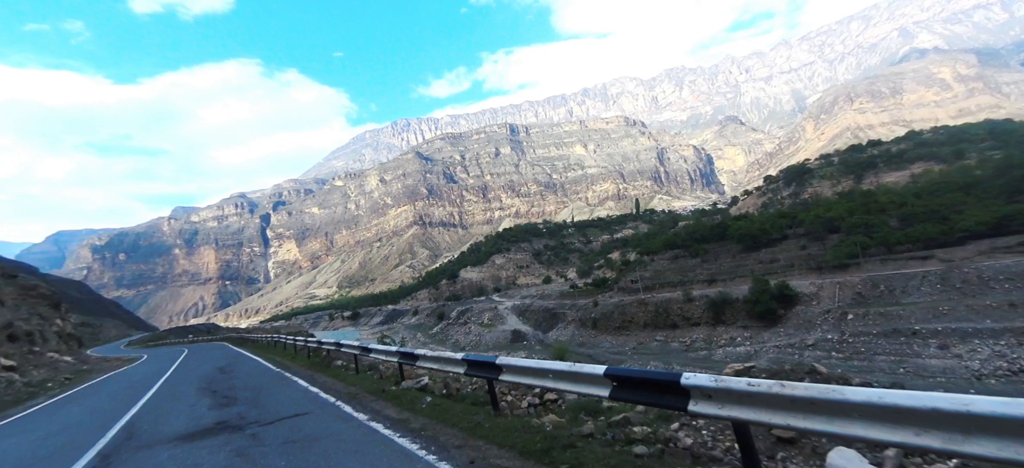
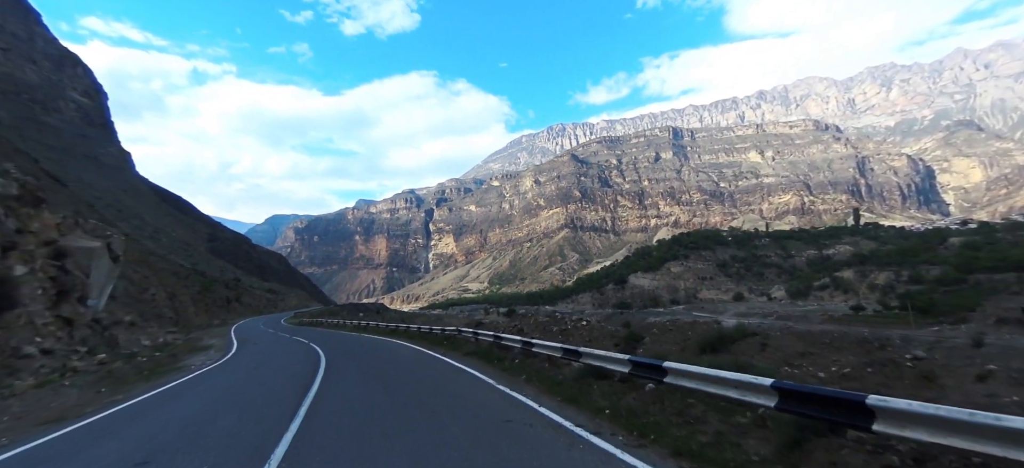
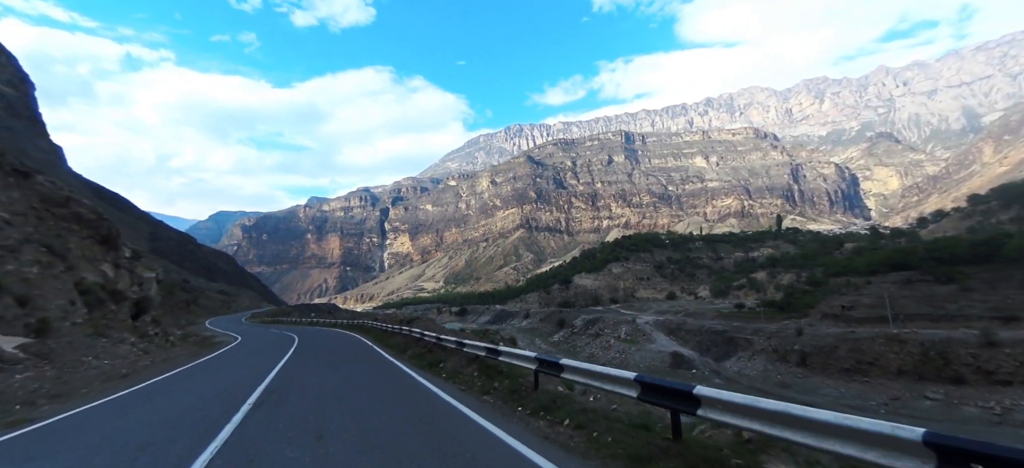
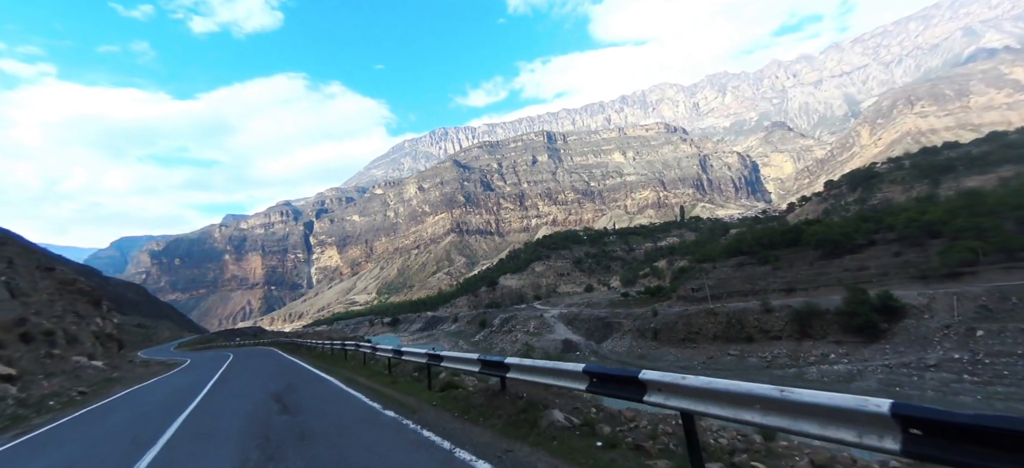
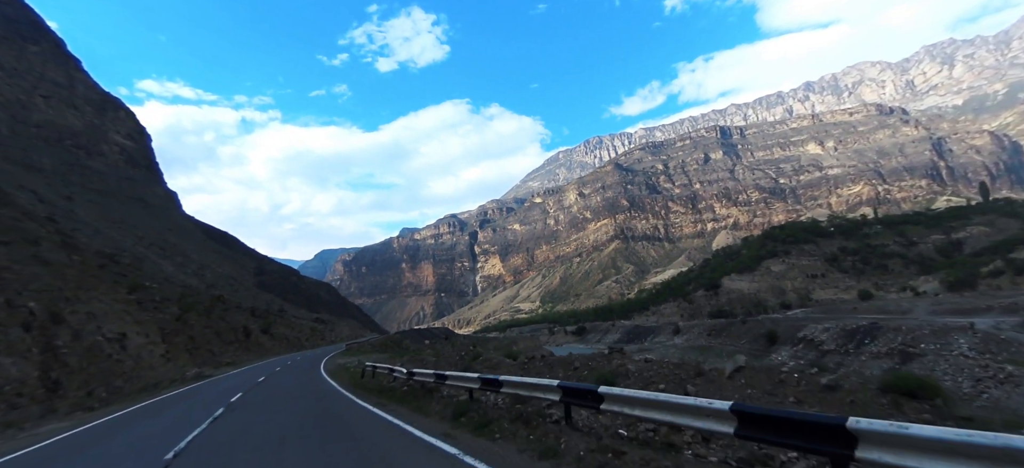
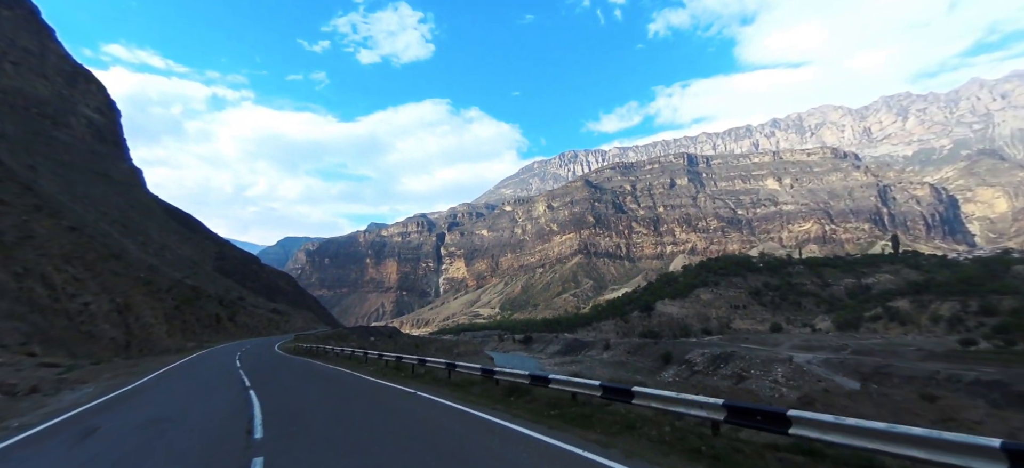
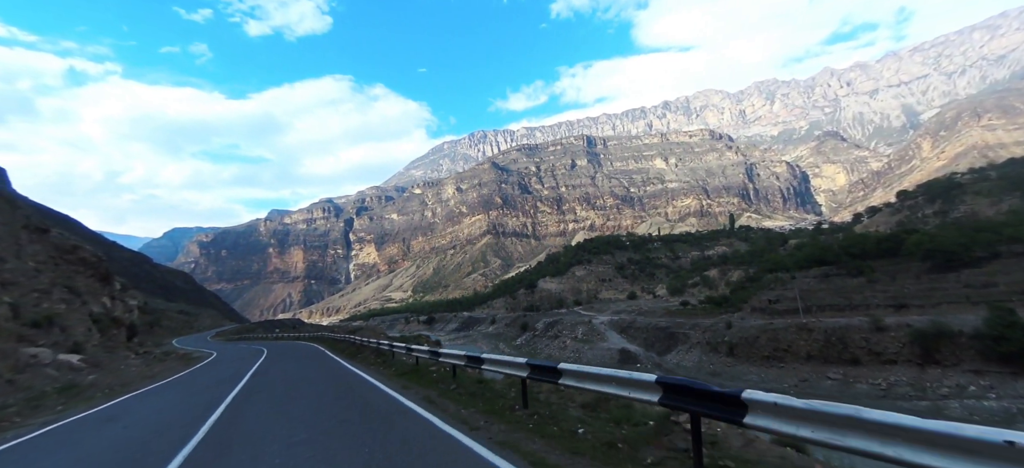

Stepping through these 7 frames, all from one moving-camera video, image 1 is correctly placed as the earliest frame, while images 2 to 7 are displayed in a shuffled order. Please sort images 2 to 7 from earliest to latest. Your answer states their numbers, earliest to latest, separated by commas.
4, 7, 3, 2, 6, 5
